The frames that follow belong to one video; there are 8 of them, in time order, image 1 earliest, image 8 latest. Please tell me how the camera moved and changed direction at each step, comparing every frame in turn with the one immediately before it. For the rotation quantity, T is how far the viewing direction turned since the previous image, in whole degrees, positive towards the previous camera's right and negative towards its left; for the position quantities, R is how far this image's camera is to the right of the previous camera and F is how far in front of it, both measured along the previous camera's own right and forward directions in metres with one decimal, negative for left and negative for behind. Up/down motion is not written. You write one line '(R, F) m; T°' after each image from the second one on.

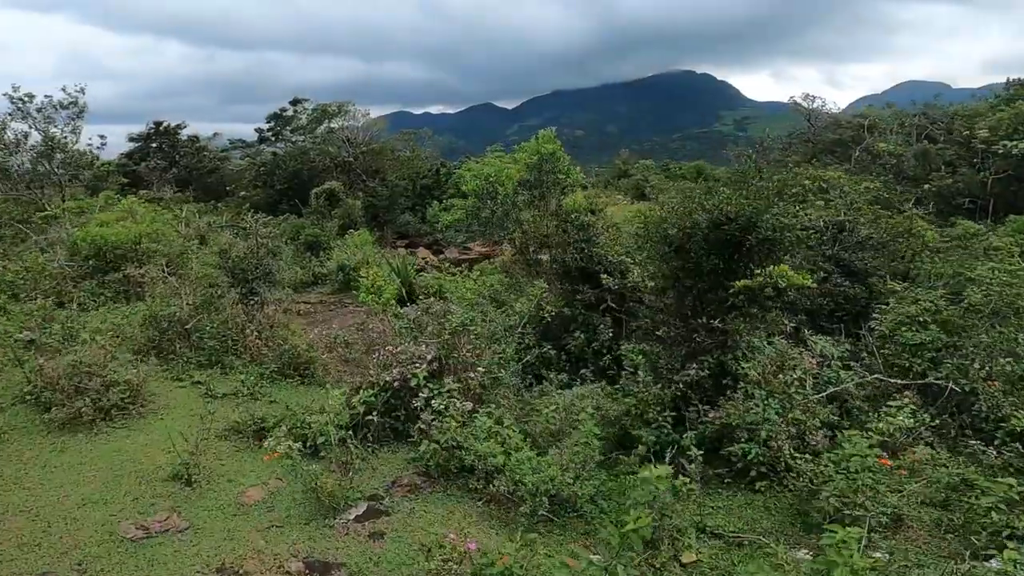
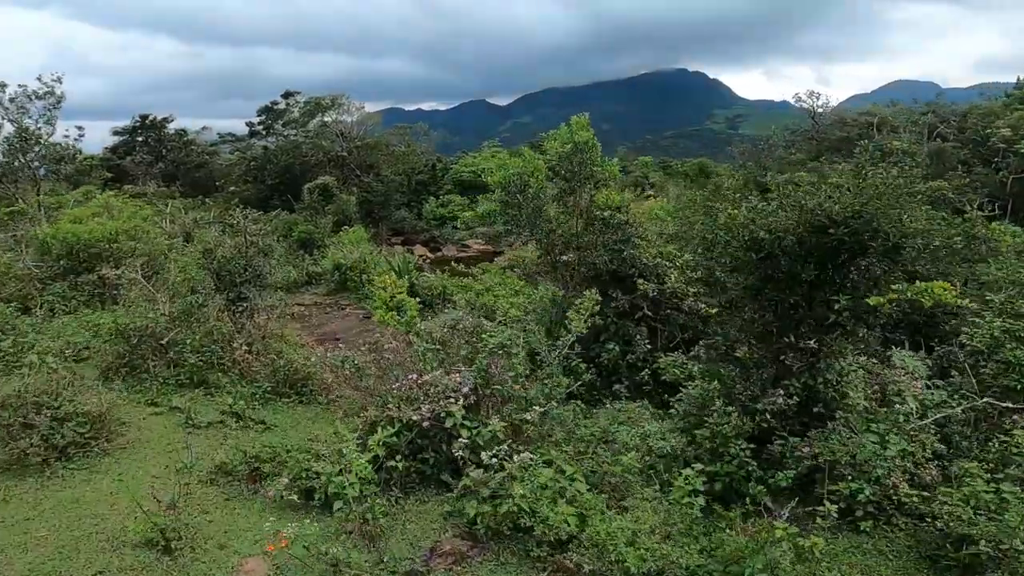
(-0.4, +0.9) m; +1°
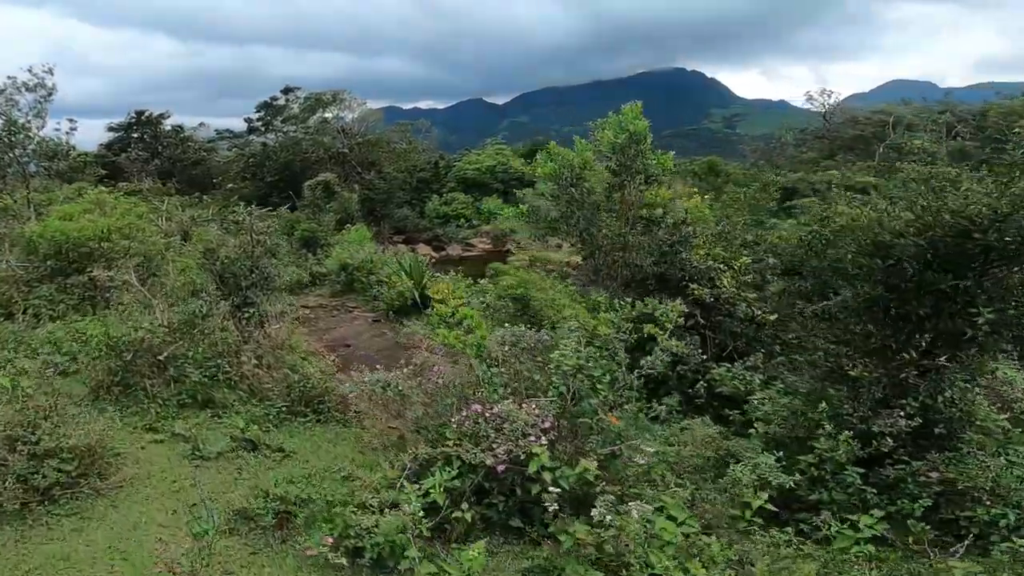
(-0.5, +0.7) m; 0°
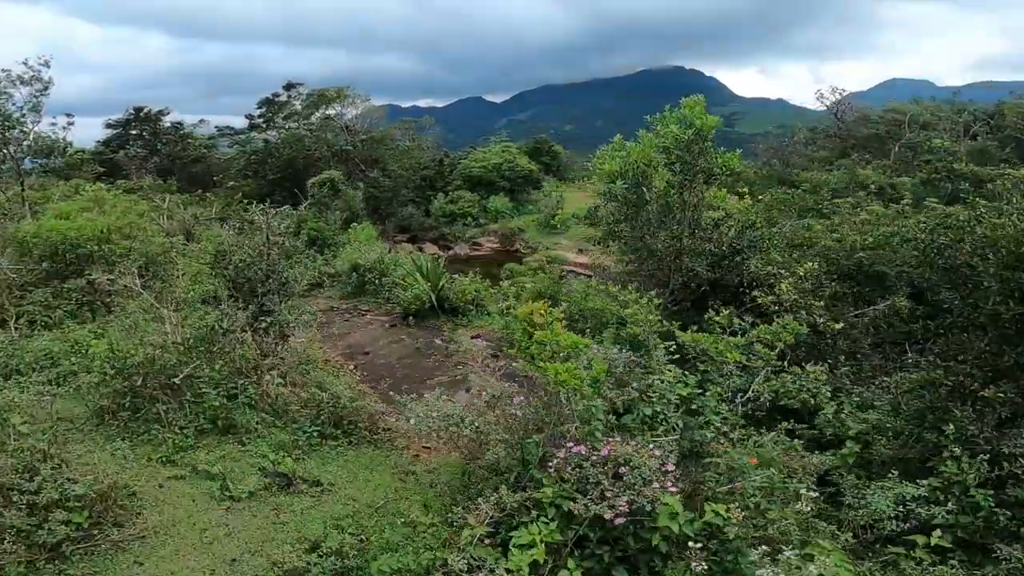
(-0.5, +0.5) m; 0°
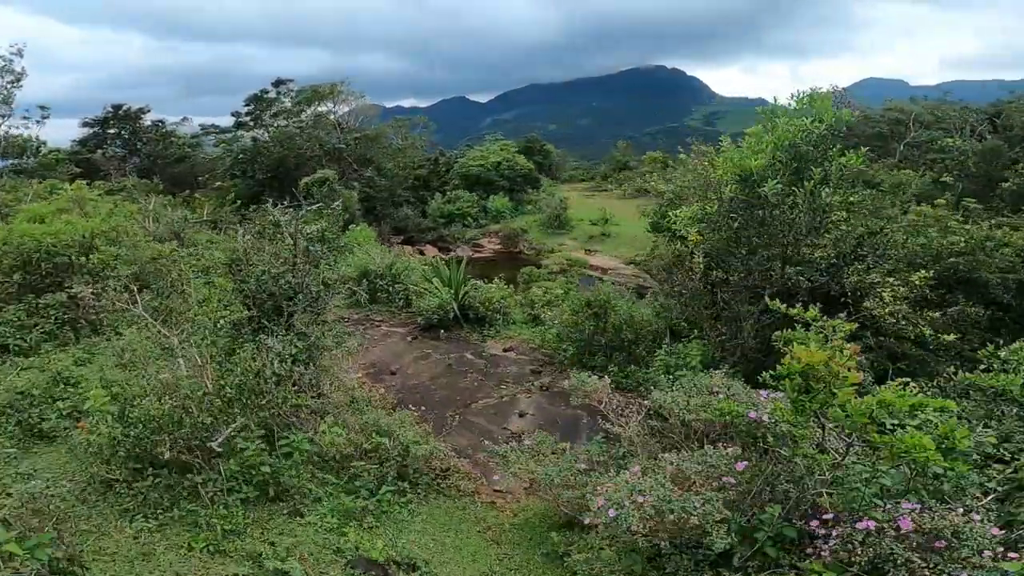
(-0.9, +0.8) m; +2°
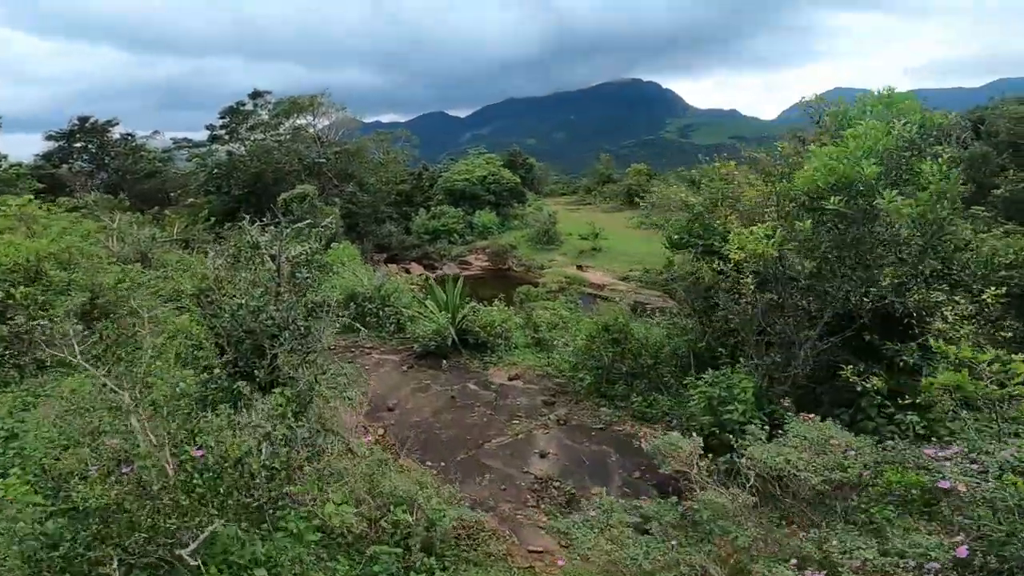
(-0.4, +0.7) m; +2°
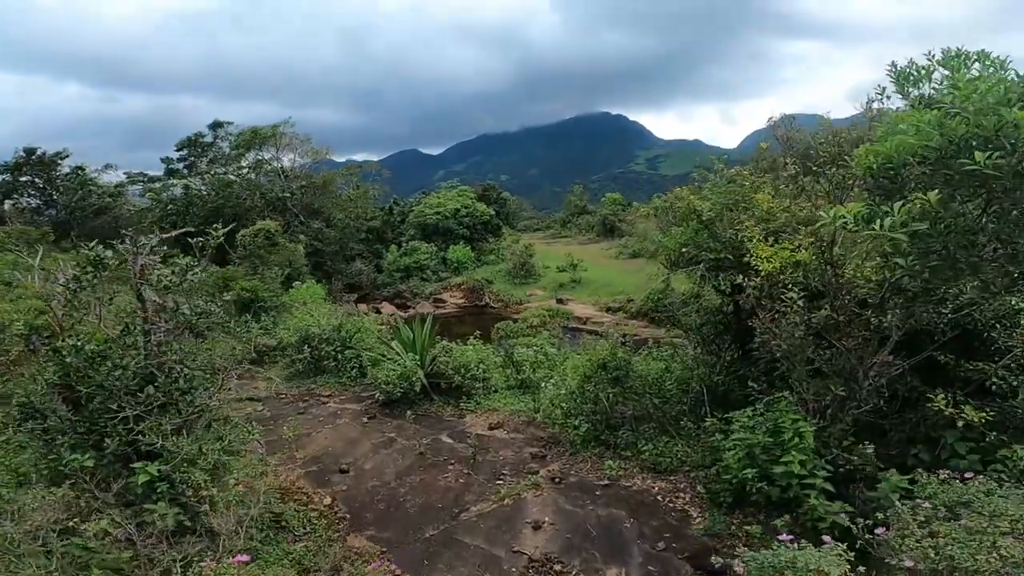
(0.0, +1.1) m; +3°
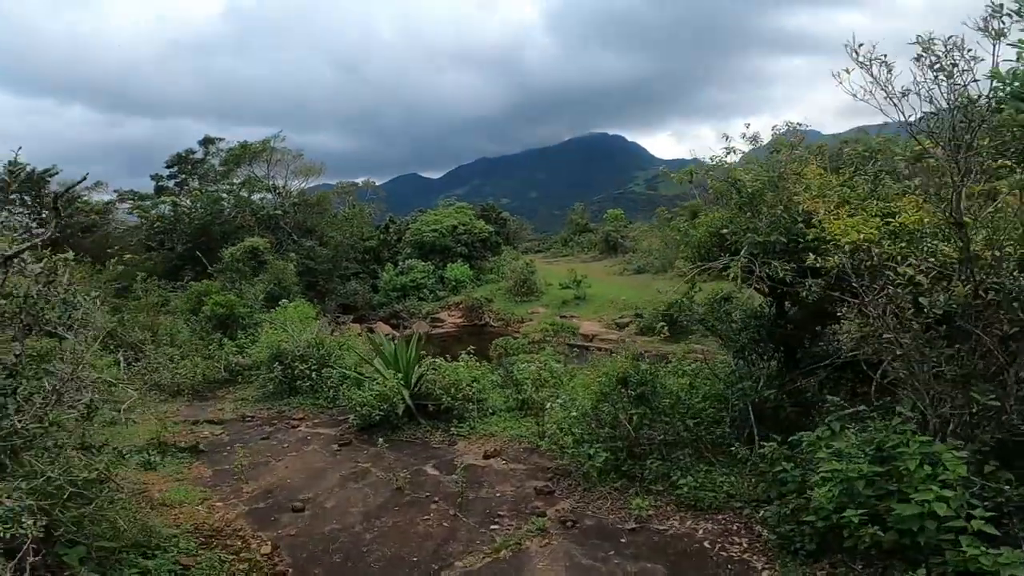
(0.0, +1.1) m; 0°
